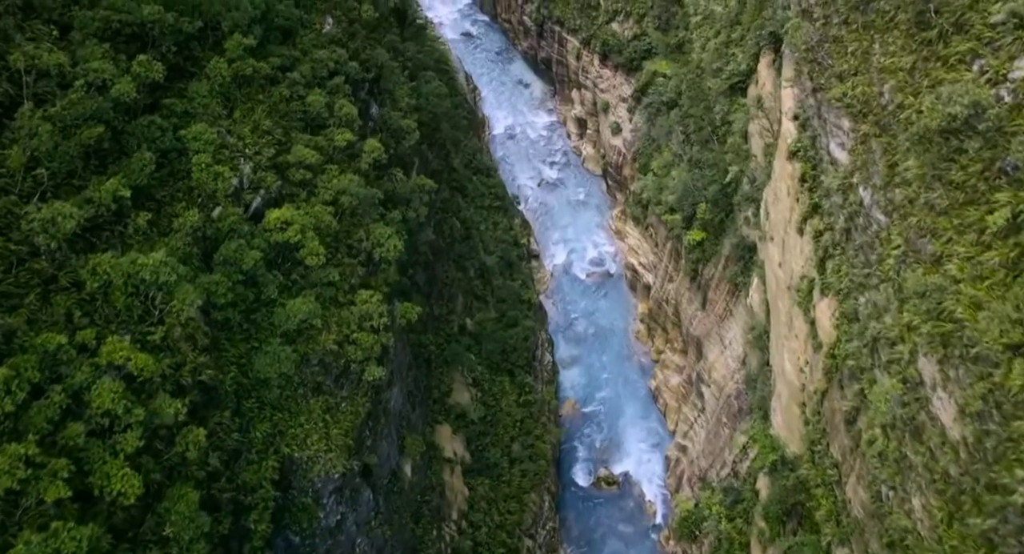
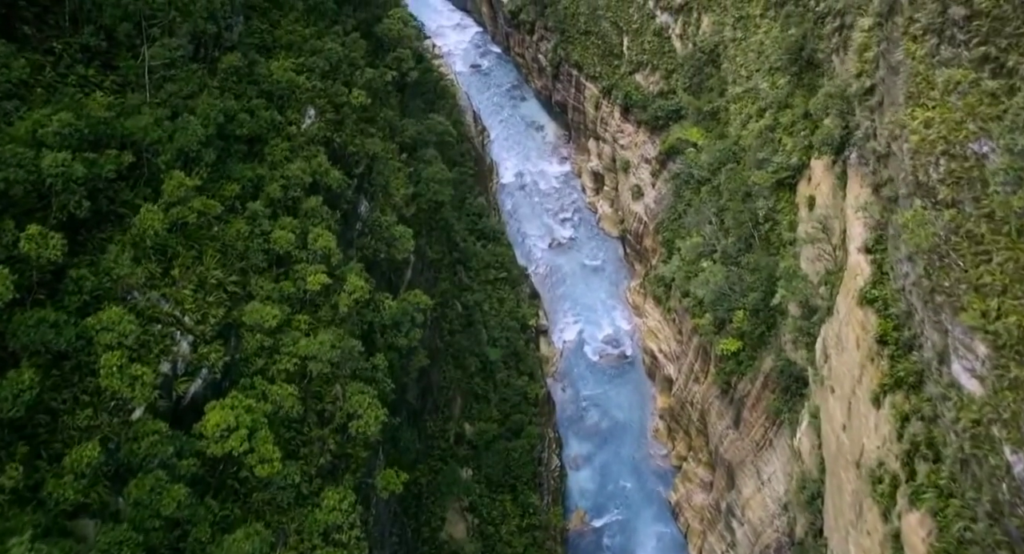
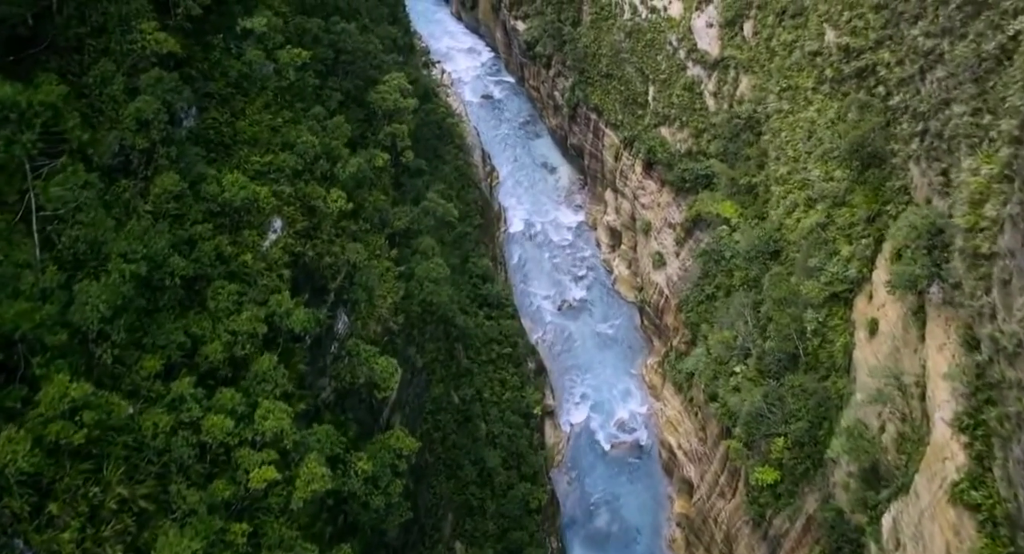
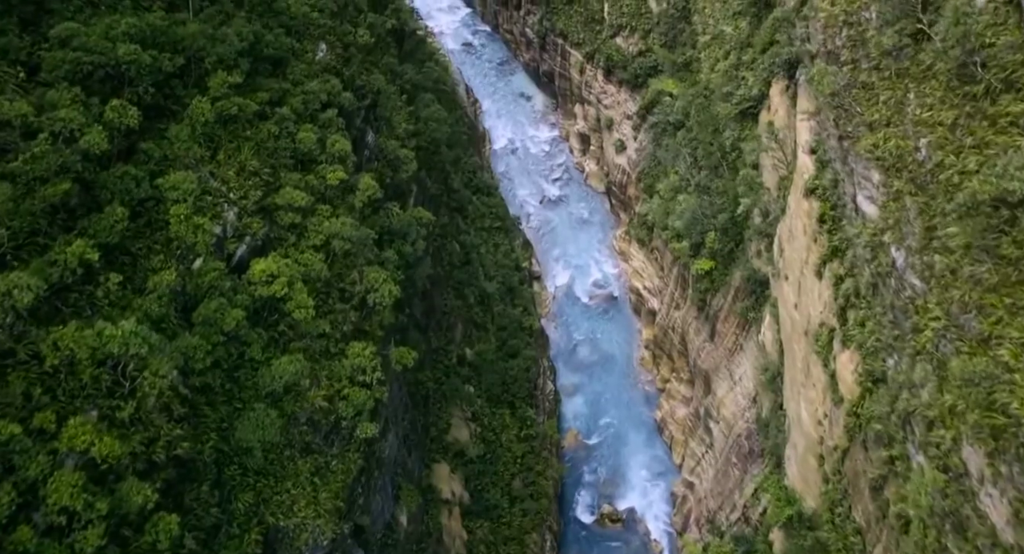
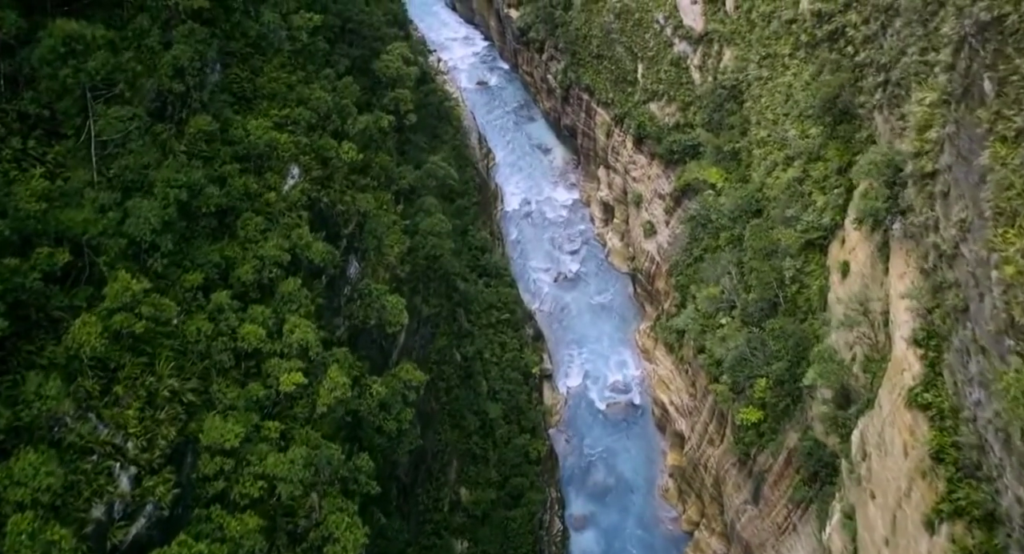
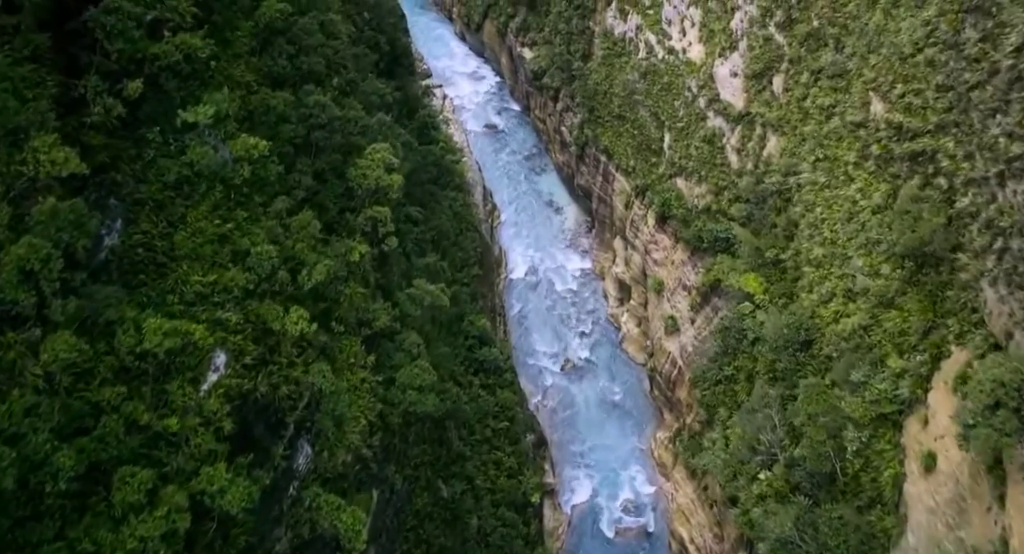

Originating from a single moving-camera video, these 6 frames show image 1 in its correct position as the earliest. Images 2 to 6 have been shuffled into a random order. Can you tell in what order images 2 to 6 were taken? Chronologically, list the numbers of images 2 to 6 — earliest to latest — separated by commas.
4, 2, 5, 3, 6
